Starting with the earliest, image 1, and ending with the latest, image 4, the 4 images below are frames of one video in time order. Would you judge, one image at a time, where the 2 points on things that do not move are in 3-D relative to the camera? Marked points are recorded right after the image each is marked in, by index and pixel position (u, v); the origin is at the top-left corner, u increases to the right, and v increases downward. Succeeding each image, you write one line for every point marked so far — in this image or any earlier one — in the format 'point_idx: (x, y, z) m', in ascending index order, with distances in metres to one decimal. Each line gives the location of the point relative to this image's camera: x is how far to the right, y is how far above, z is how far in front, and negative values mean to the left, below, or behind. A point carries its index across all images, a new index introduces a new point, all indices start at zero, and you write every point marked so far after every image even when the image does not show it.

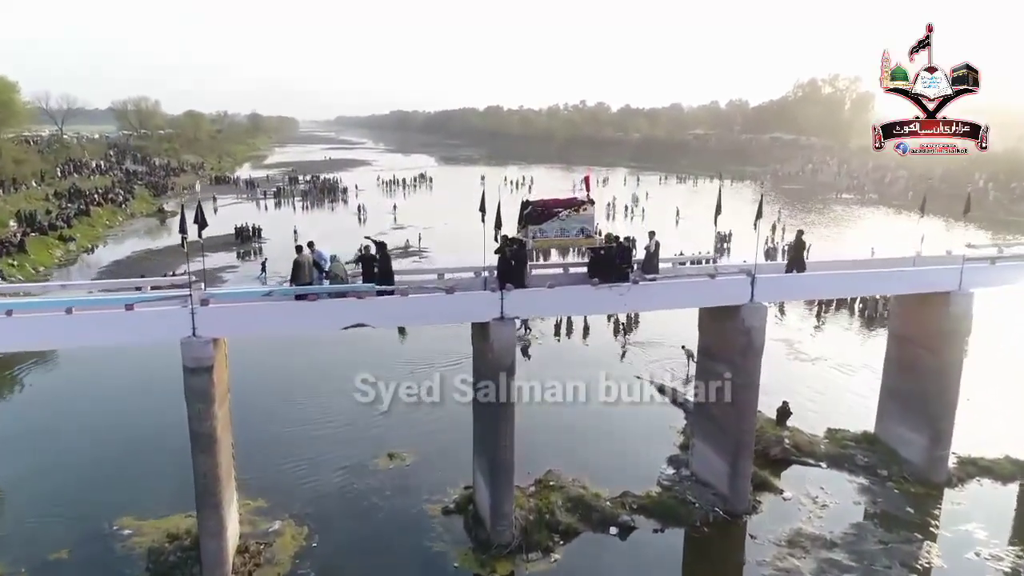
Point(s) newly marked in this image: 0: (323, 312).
0: (-2.8, -0.4, +10.6) m
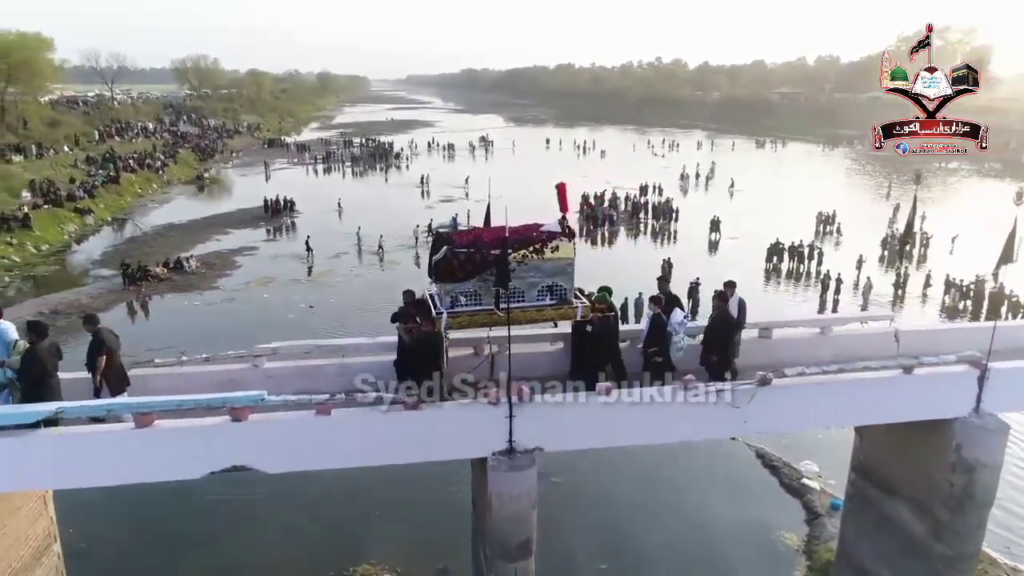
0: (-2.7, -1.3, +5.6) m
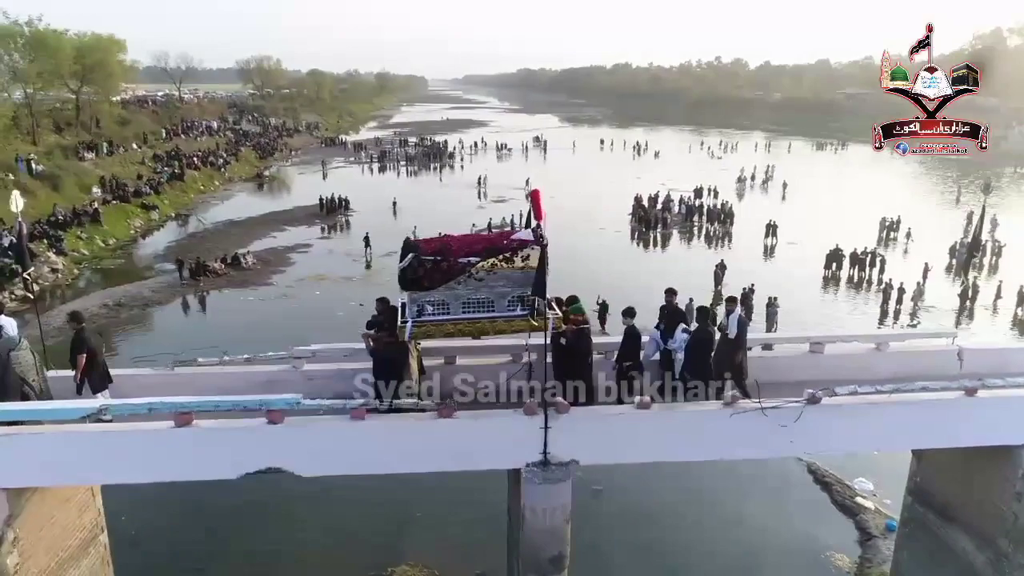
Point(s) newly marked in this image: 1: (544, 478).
0: (-2.4, -1.3, +5.7) m
1: (+0.3, -1.6, +5.9) m
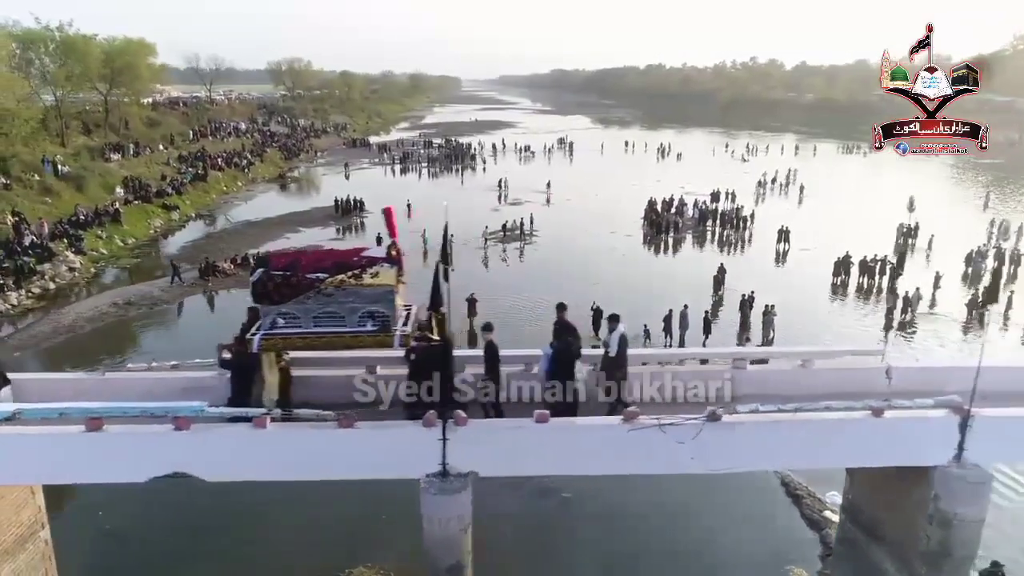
0: (-3.3, -1.4, +5.9) m
1: (-0.6, -1.7, +6.0) m
